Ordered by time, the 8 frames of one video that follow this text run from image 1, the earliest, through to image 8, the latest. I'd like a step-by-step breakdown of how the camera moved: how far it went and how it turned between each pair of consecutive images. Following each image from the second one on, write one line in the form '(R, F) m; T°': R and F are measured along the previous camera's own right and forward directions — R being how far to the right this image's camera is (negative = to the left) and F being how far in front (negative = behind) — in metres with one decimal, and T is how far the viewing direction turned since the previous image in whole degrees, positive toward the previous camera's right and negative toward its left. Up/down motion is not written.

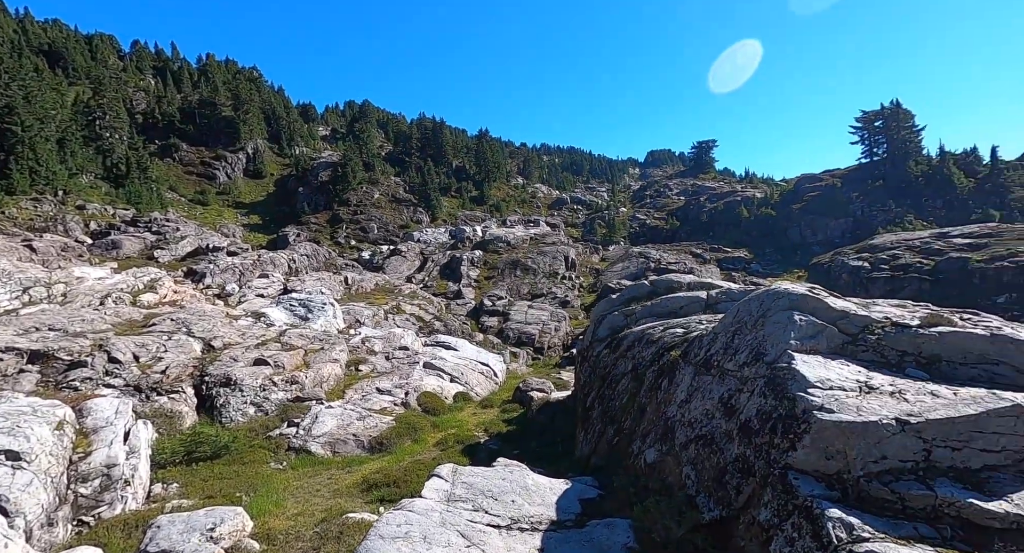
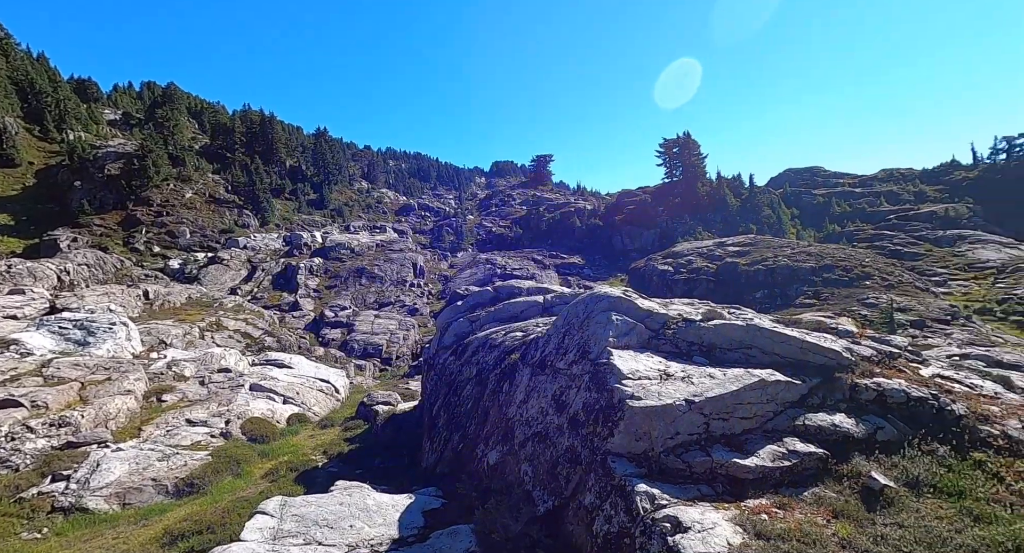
(+0.8, -5.2) m; +15°
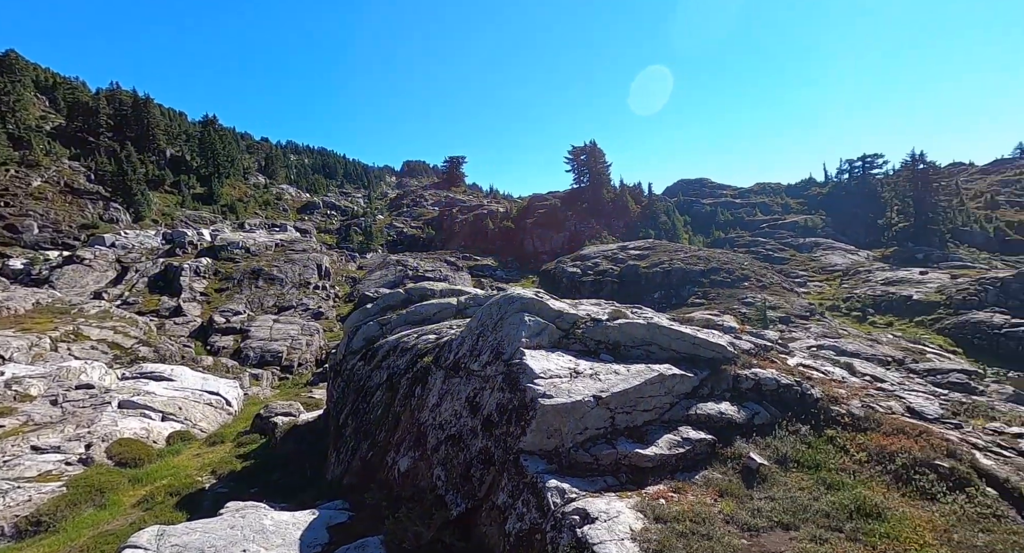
(0.0, -2.2) m; +9°
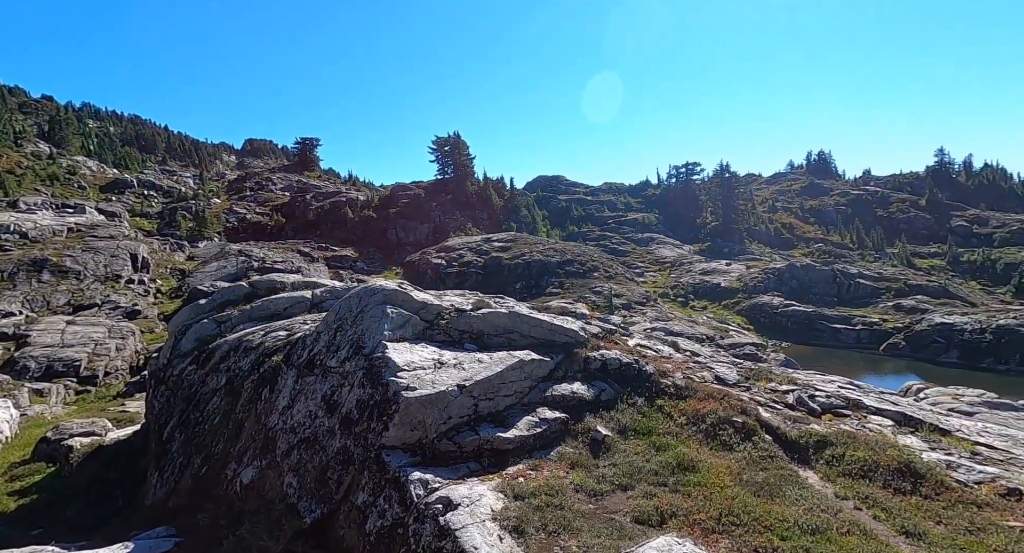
(-0.1, -2.4) m; +13°
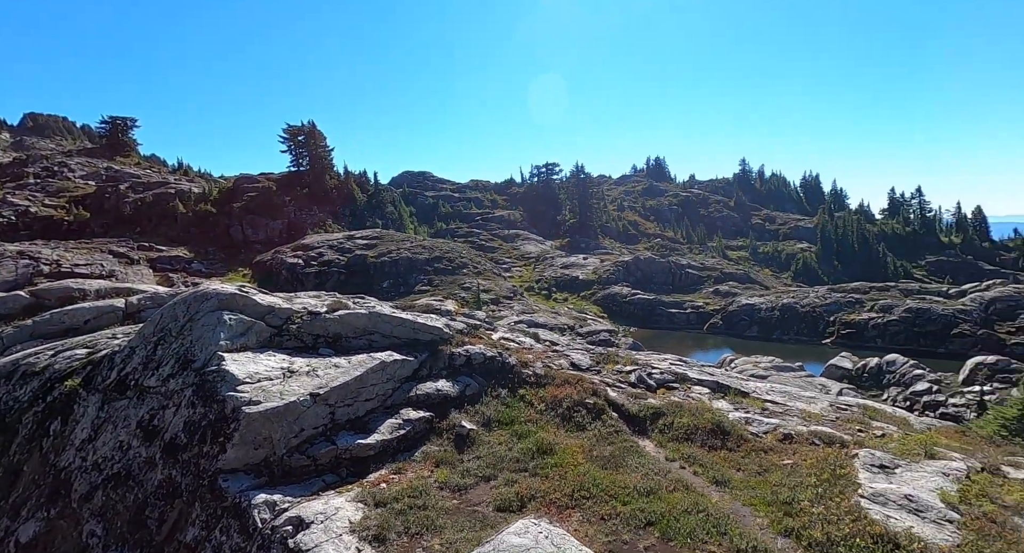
(+0.3, -1.1) m; +13°
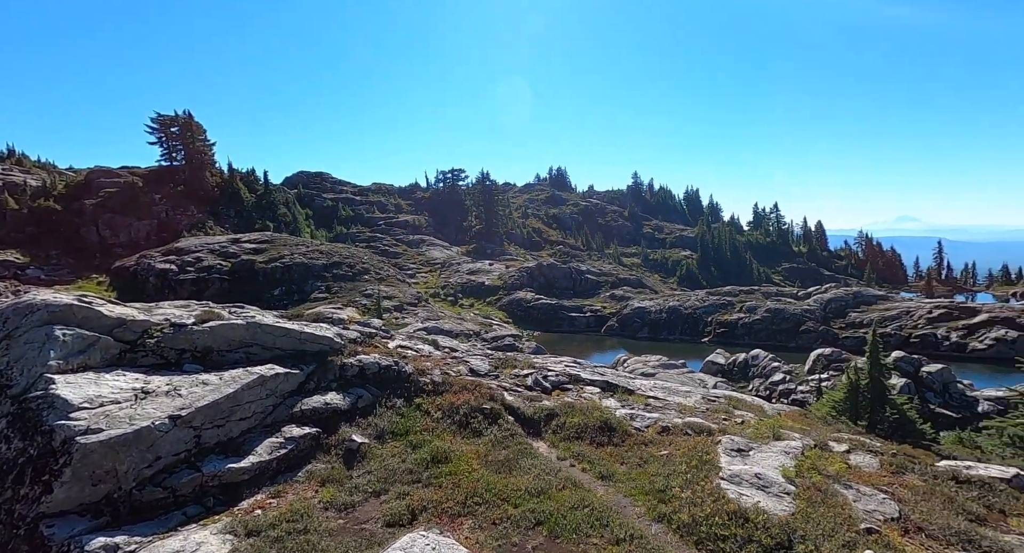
(+0.2, +0.7) m; +9°
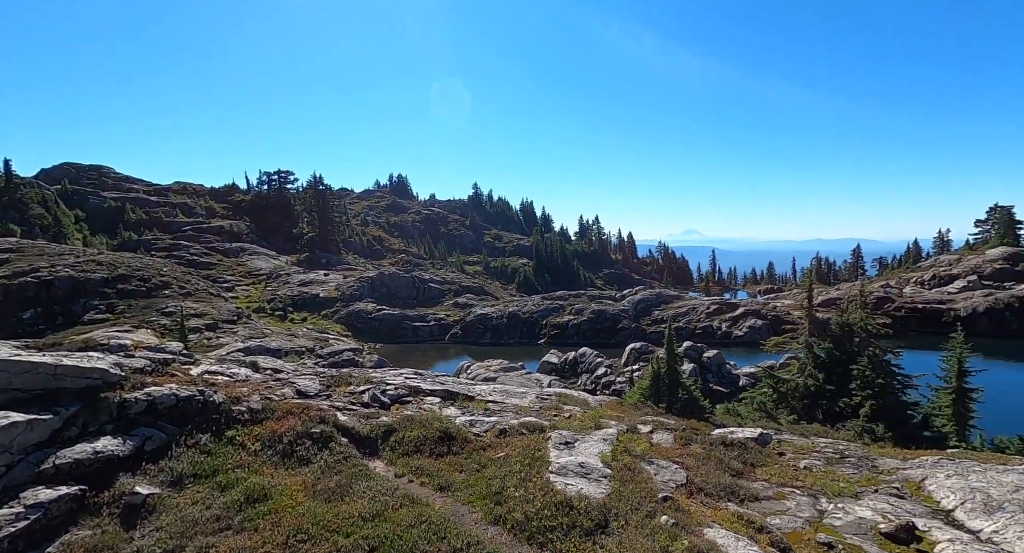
(+0.1, -1.9) m; +15°
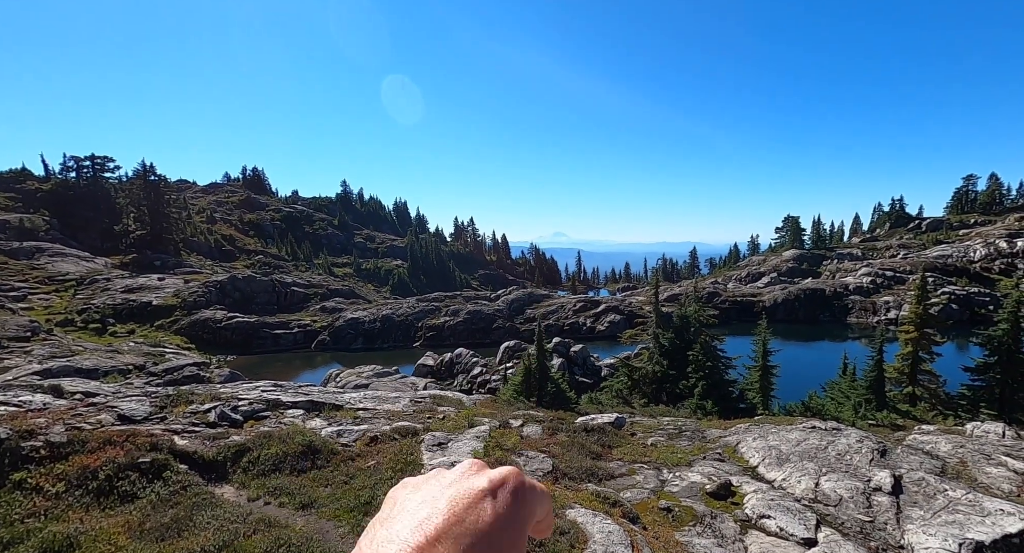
(+0.4, +0.1) m; +12°
